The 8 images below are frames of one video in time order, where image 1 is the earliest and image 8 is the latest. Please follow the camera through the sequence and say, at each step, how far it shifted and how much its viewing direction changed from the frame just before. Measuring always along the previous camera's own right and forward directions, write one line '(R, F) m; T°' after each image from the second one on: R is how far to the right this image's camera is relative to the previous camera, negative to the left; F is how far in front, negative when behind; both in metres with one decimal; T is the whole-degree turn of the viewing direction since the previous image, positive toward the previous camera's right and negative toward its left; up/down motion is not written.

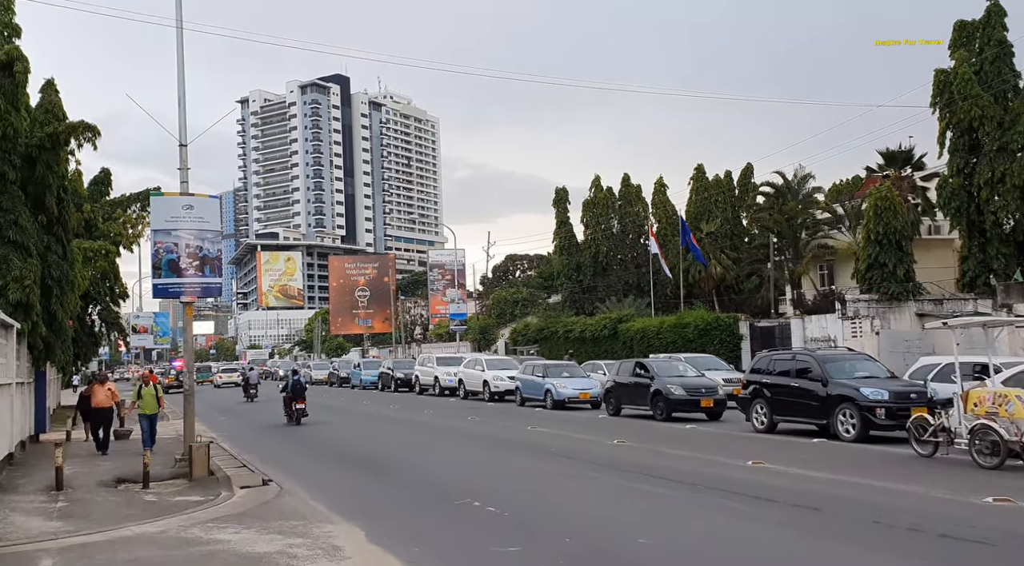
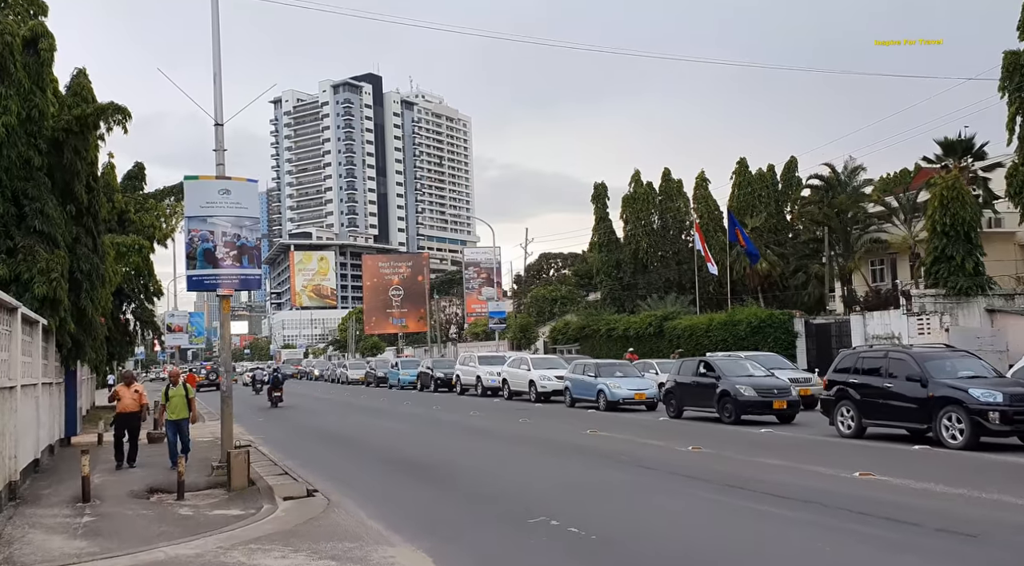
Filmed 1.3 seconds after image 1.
(-0.6, +1.3) m; -2°
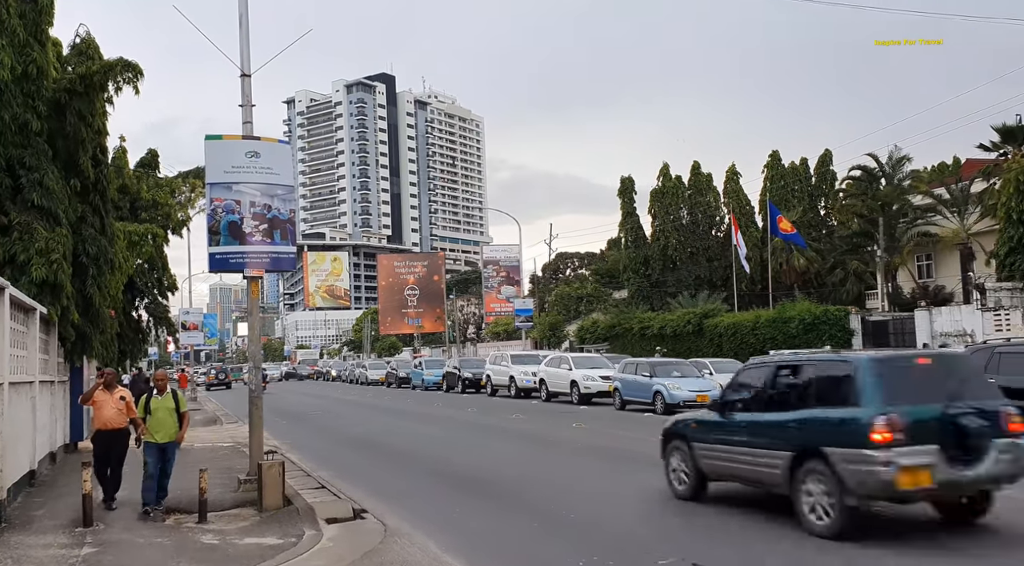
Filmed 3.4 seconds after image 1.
(-1.0, +2.1) m; -1°
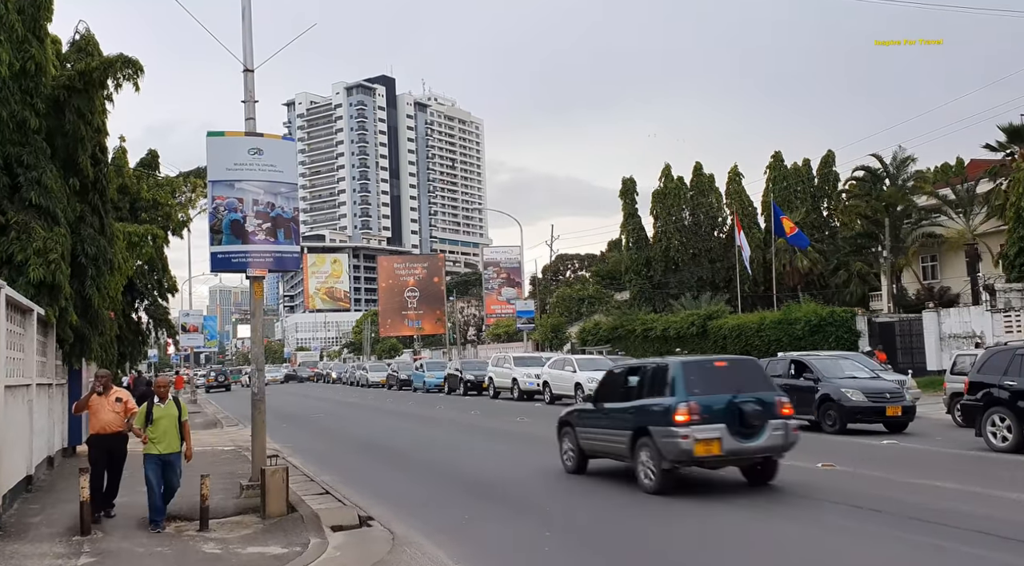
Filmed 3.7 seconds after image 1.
(-0.1, +0.3) m; 0°
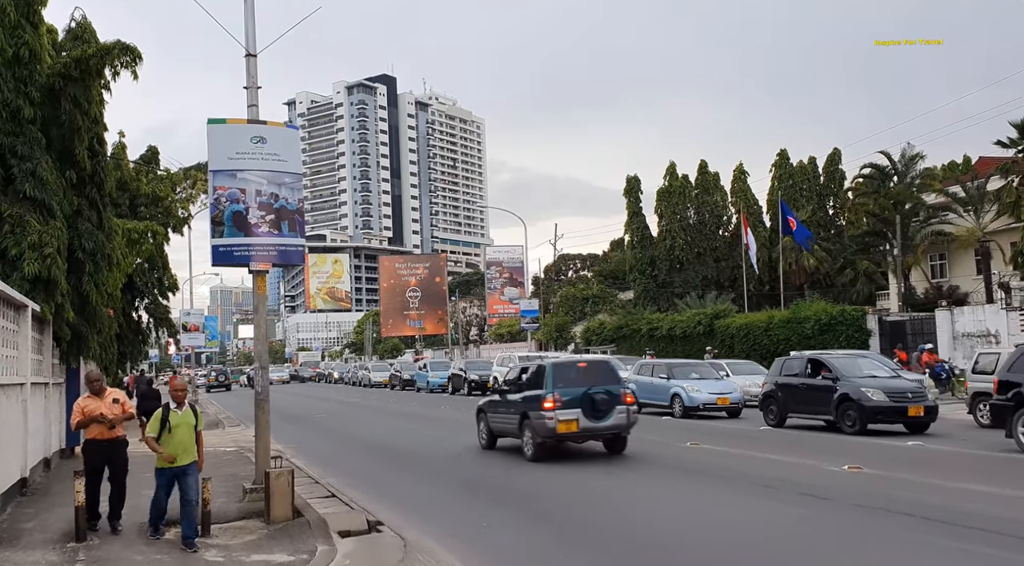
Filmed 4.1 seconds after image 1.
(-0.2, +0.5) m; 0°
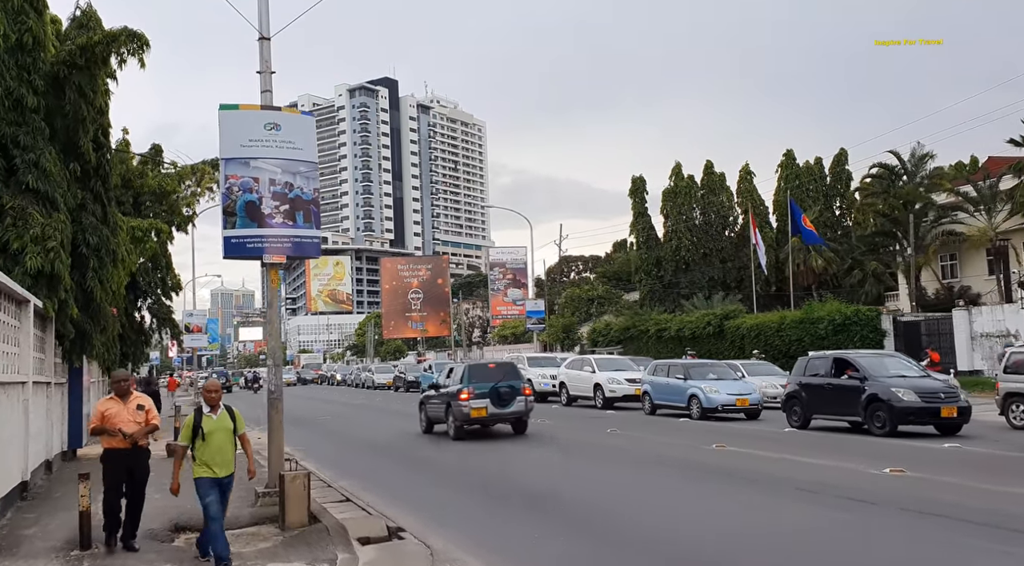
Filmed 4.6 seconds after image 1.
(-0.3, +0.5) m; 0°
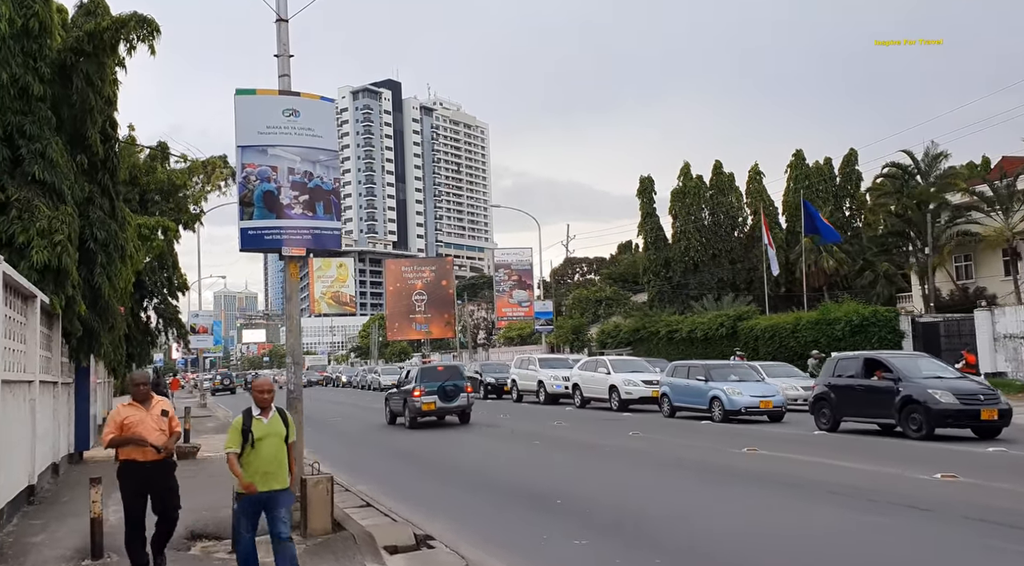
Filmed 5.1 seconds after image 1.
(-0.3, +0.5) m; 0°
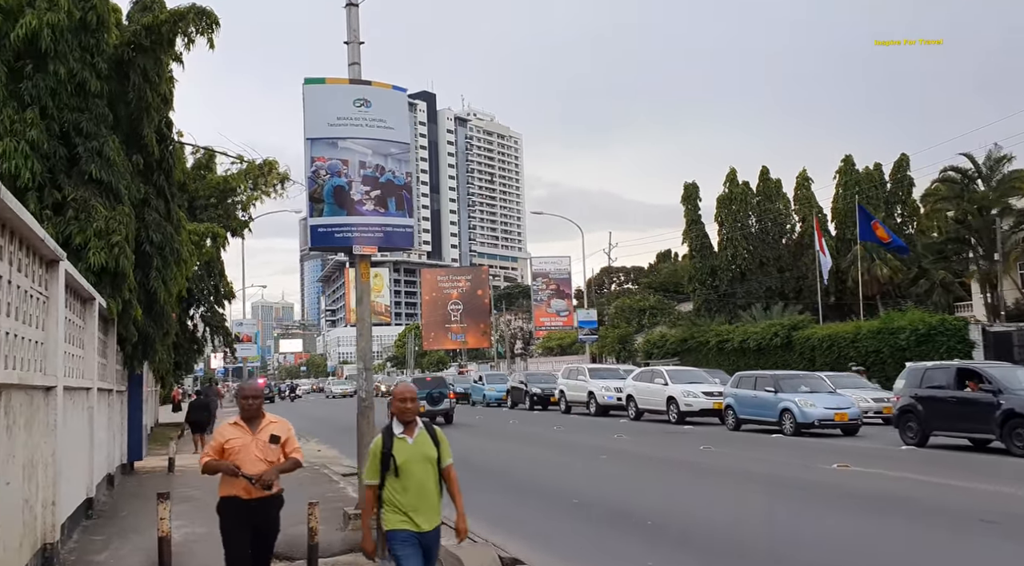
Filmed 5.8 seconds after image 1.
(-0.6, +0.7) m; -2°
